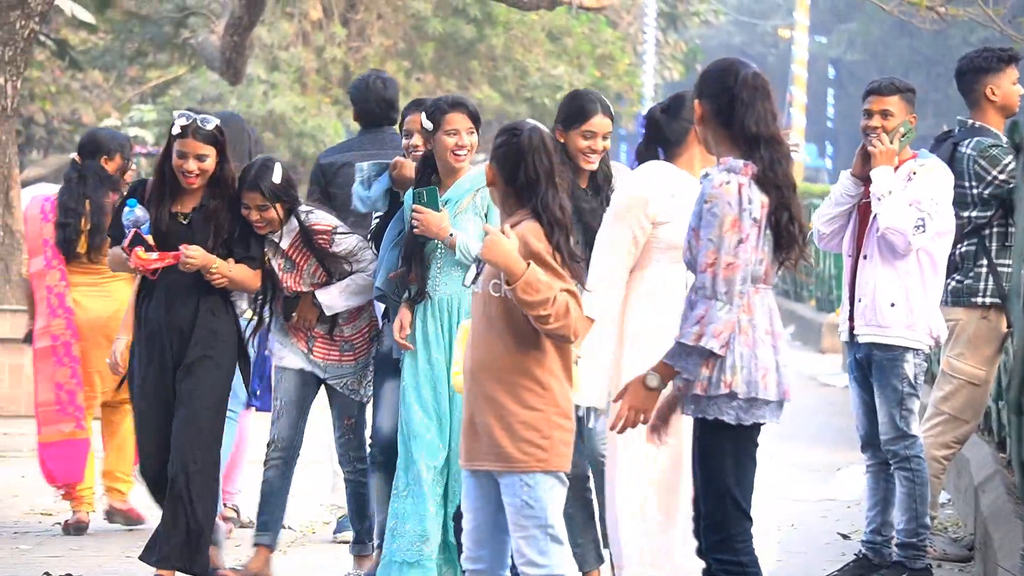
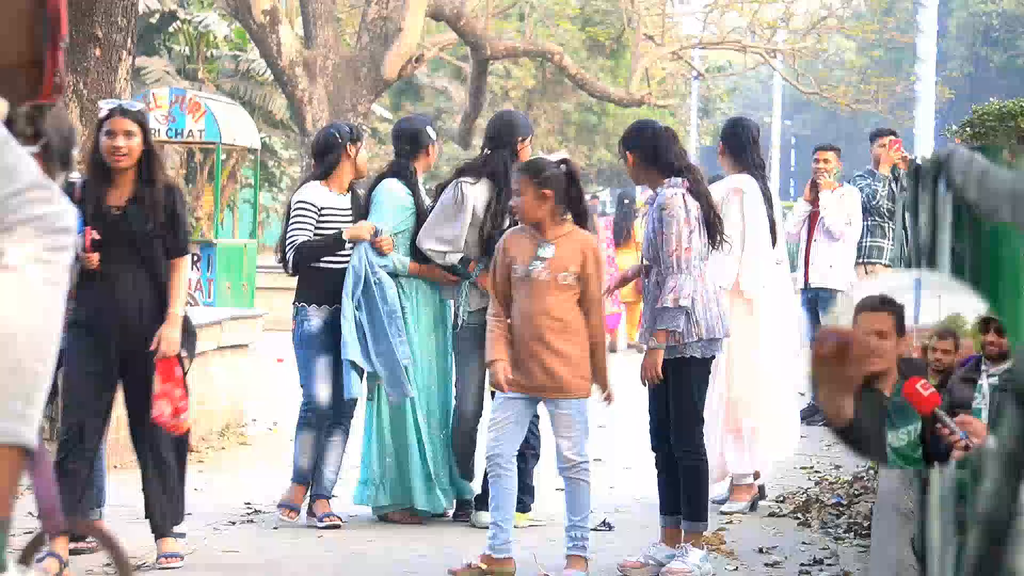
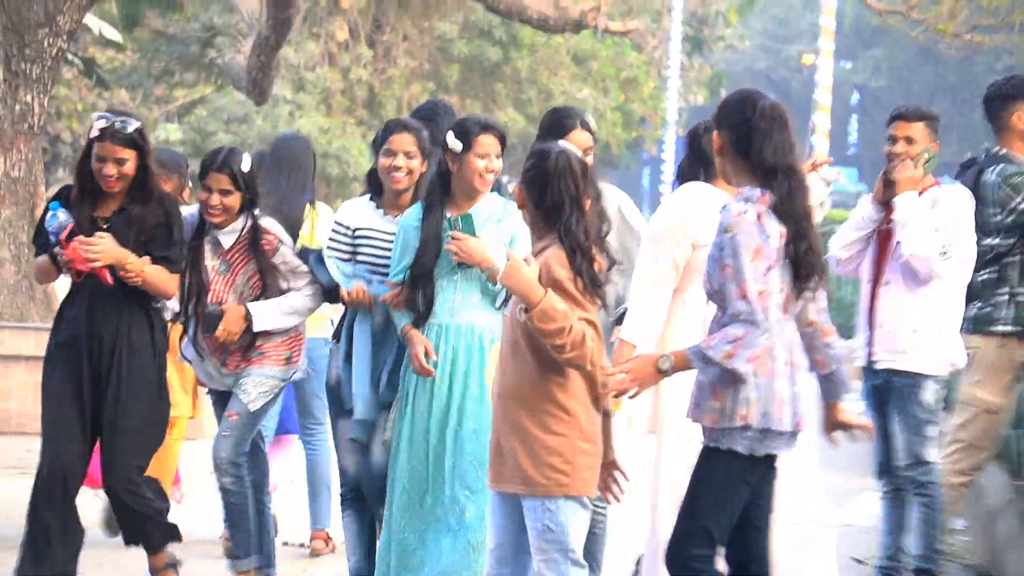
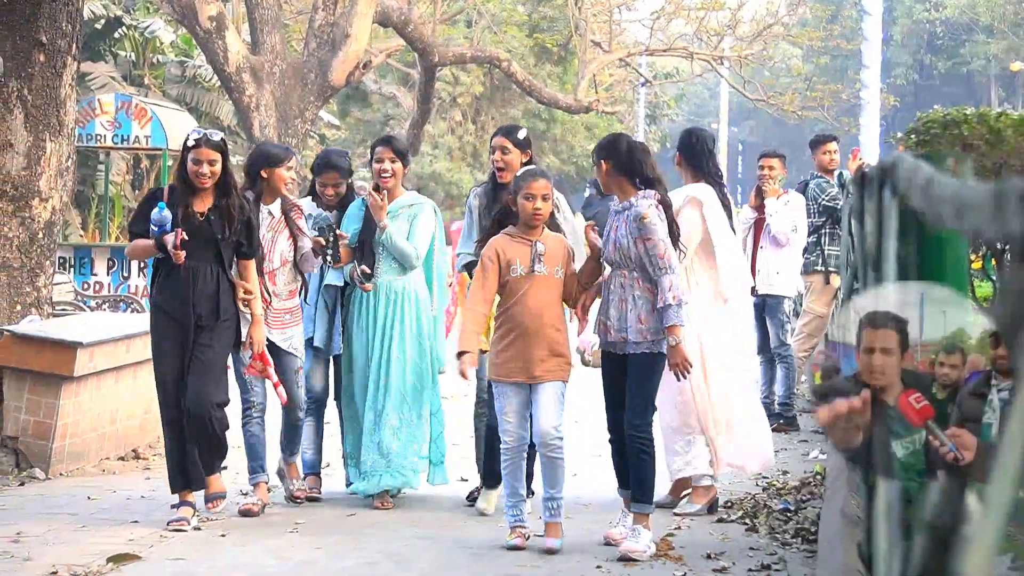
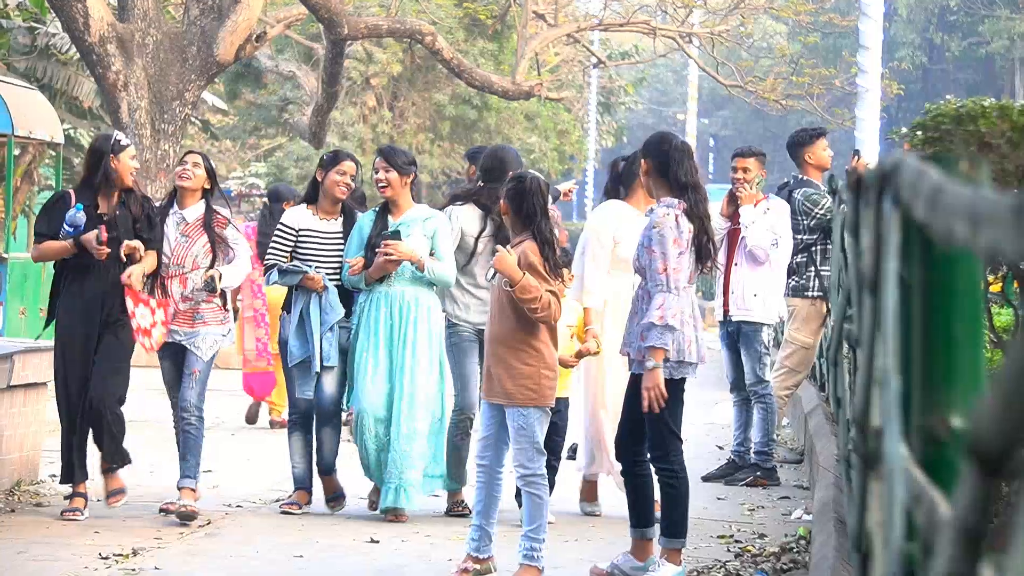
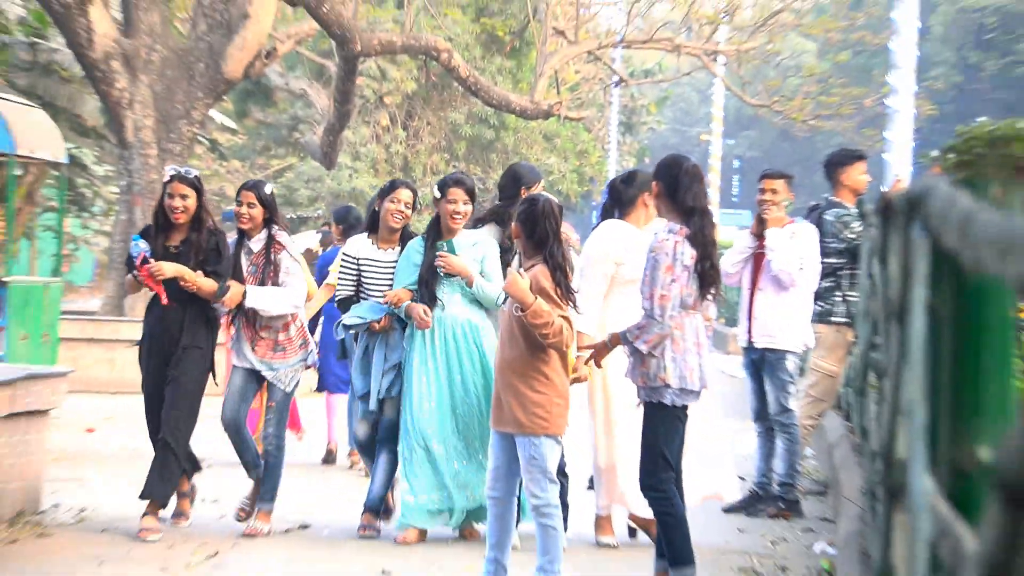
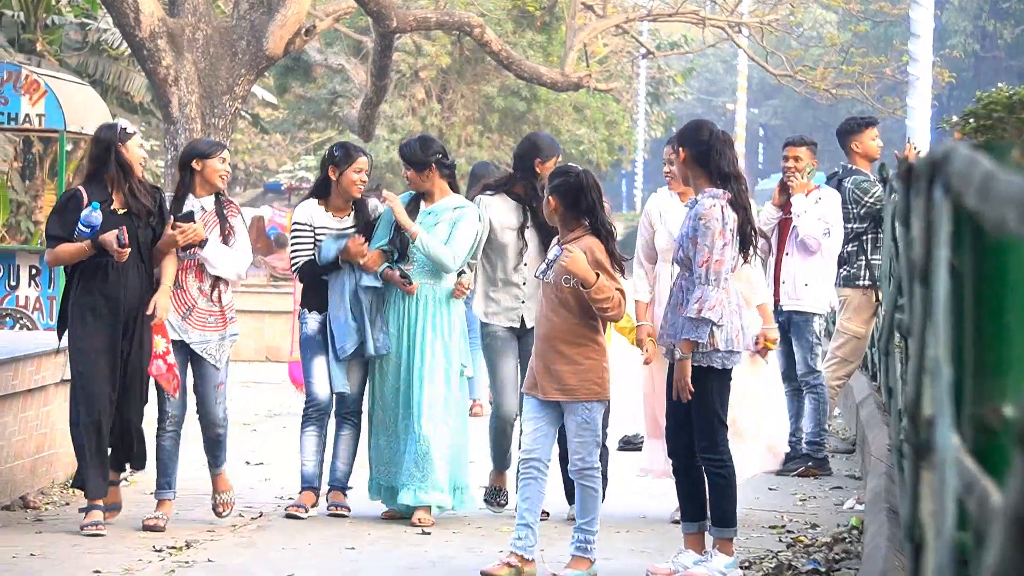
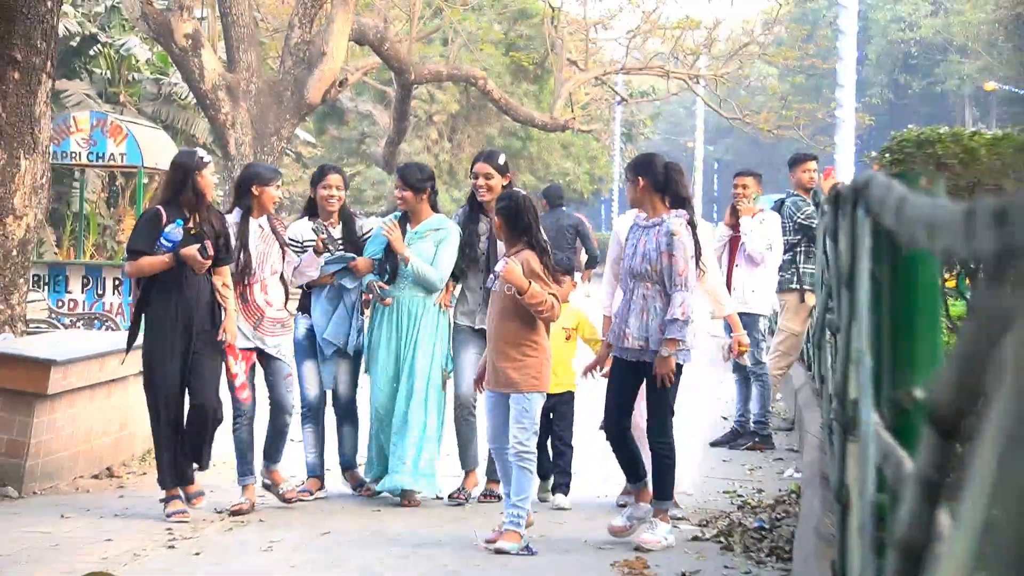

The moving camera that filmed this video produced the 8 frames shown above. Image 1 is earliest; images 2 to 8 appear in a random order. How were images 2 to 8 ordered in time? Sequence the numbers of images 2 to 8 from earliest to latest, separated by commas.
3, 6, 5, 7, 8, 4, 2
